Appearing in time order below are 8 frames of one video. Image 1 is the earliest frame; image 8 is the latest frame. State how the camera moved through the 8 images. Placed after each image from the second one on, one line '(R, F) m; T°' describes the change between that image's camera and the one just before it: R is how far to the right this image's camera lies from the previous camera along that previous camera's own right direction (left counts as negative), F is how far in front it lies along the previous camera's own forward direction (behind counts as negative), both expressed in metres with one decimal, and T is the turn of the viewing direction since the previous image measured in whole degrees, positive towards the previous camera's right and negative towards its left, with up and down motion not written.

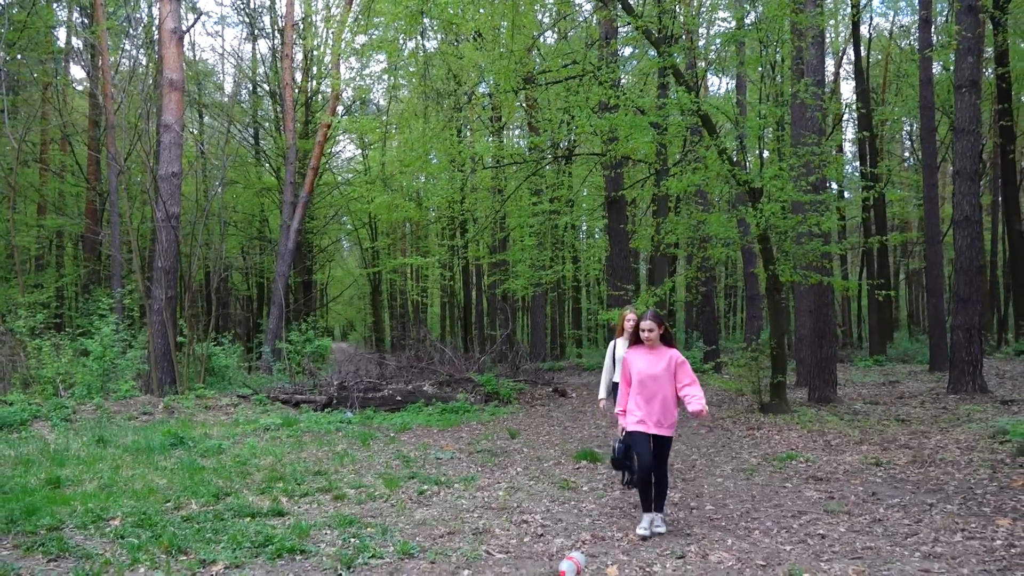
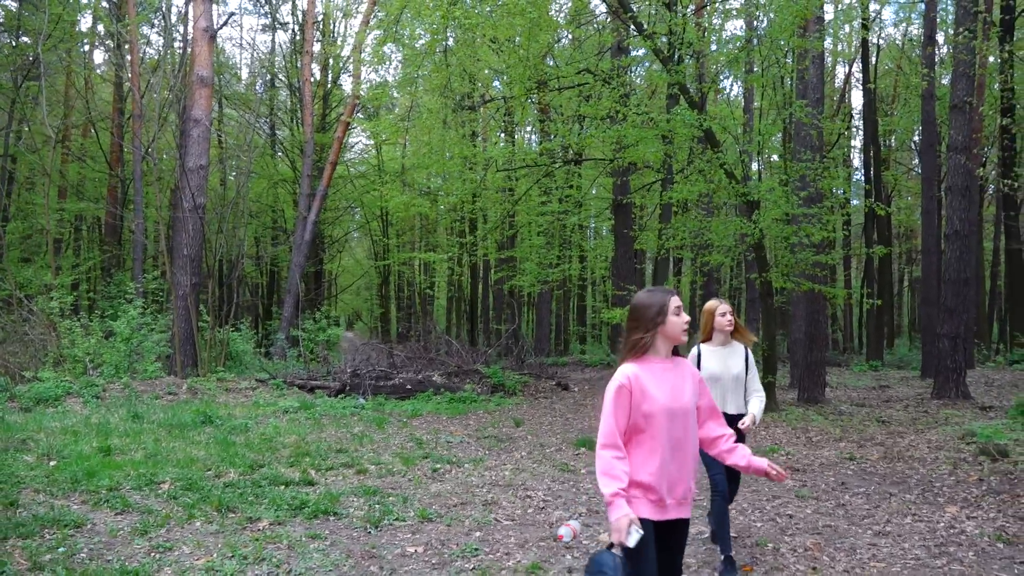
(0.0, -0.6) m; 0°
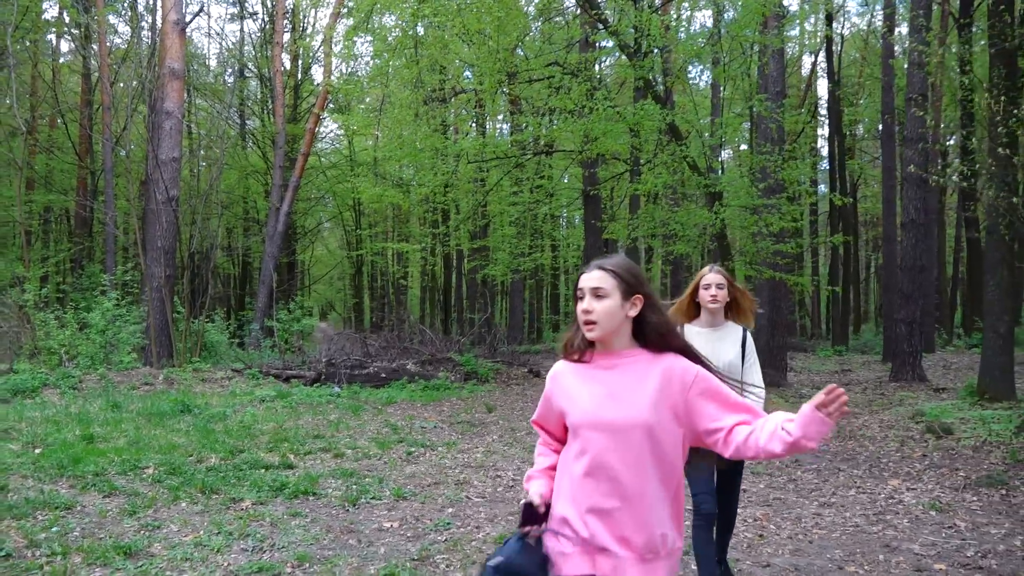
(0.0, -0.3) m; +2°
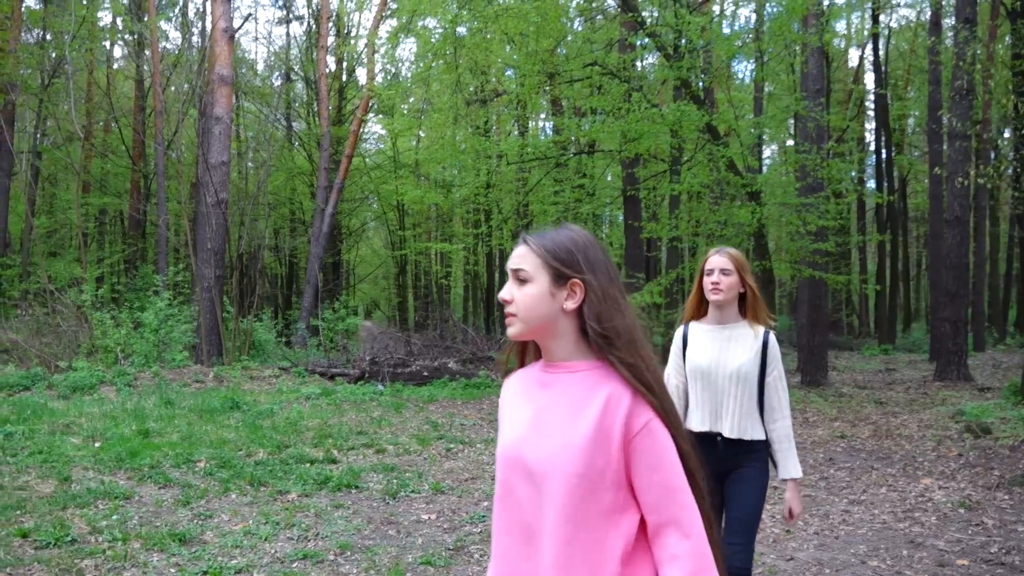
(+0.1, -0.1) m; -3°
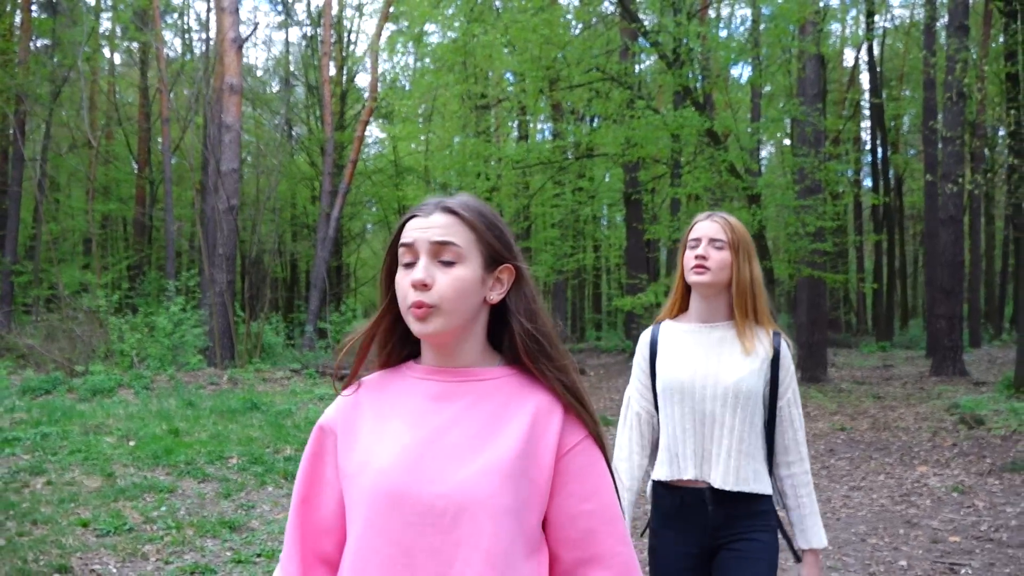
(-0.1, -0.3) m; 0°
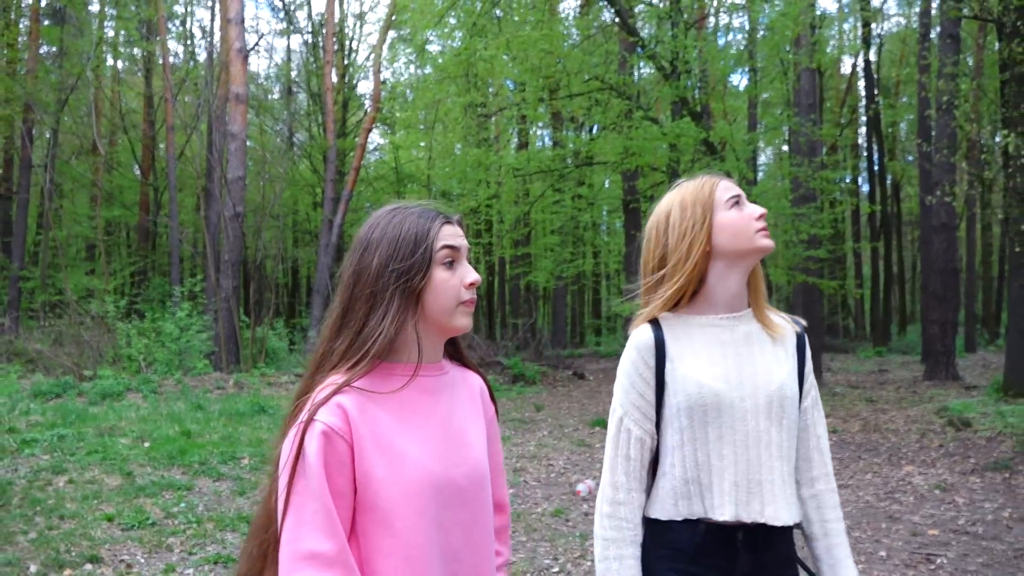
(0.0, -0.2) m; 0°
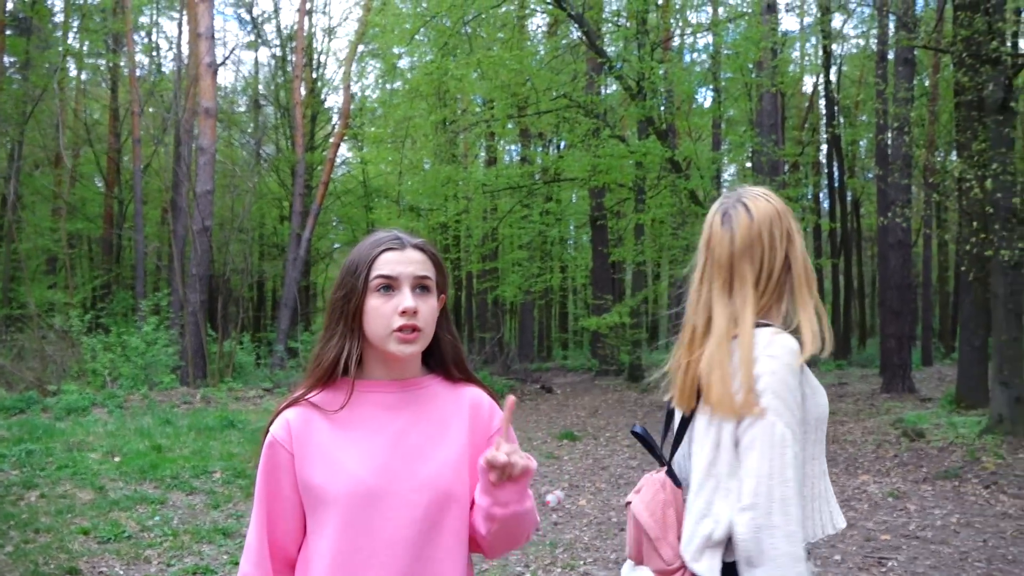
(0.0, -0.2) m; +2°
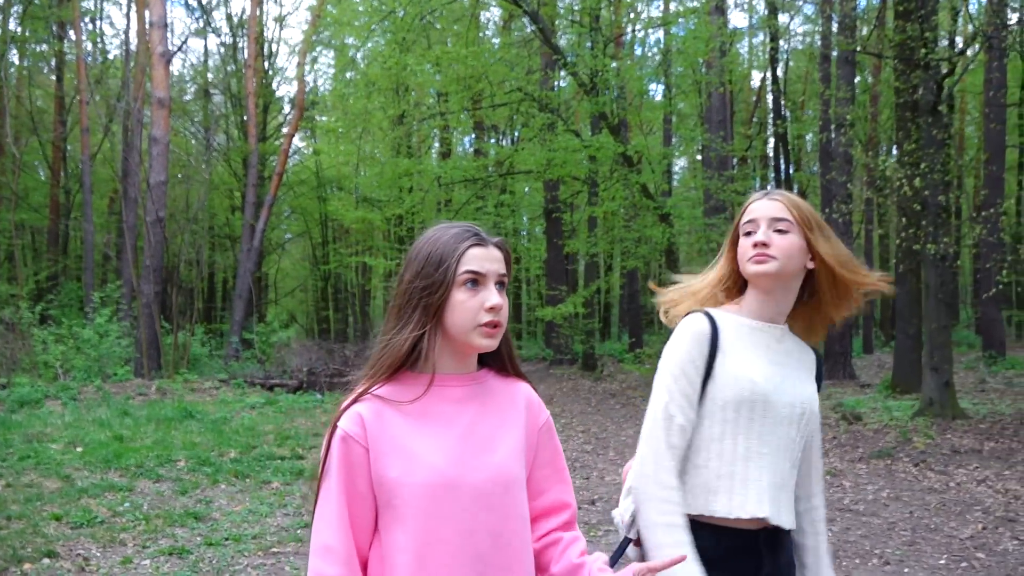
(0.0, -0.3) m; +3°
